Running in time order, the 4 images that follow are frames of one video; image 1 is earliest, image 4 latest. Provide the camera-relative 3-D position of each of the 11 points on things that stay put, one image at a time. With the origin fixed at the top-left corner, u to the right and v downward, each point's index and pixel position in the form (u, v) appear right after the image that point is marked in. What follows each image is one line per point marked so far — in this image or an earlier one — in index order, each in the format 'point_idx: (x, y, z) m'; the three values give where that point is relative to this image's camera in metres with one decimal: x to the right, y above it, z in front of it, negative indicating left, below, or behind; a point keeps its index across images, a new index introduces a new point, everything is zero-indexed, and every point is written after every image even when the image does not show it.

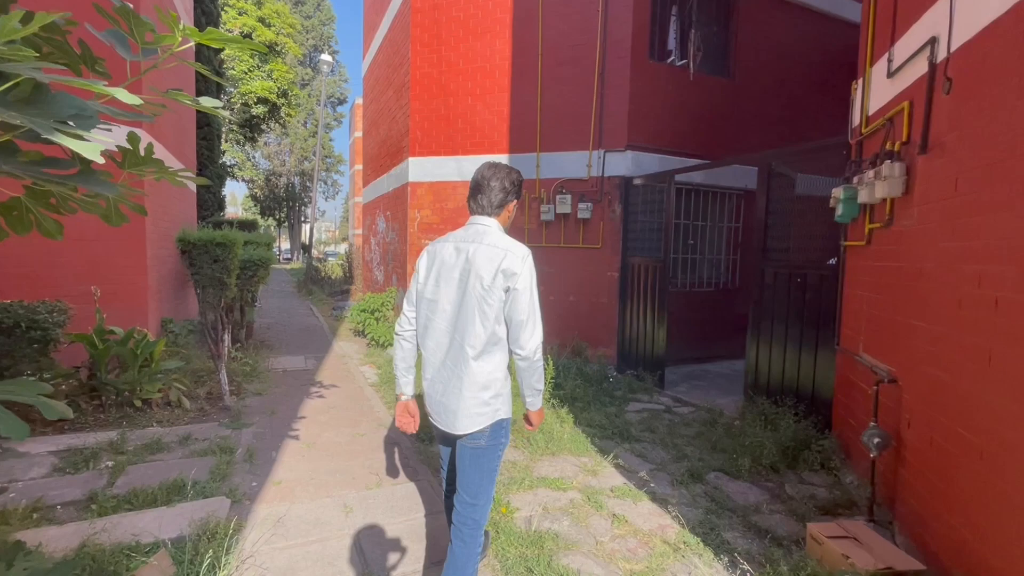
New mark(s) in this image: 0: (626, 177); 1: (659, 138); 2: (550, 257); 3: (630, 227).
0: (+1.4, +1.4, +6.2) m
1: (+1.9, +2.0, +6.4) m
2: (+0.5, +0.4, +6.6) m
3: (+1.5, +0.8, +6.2) m
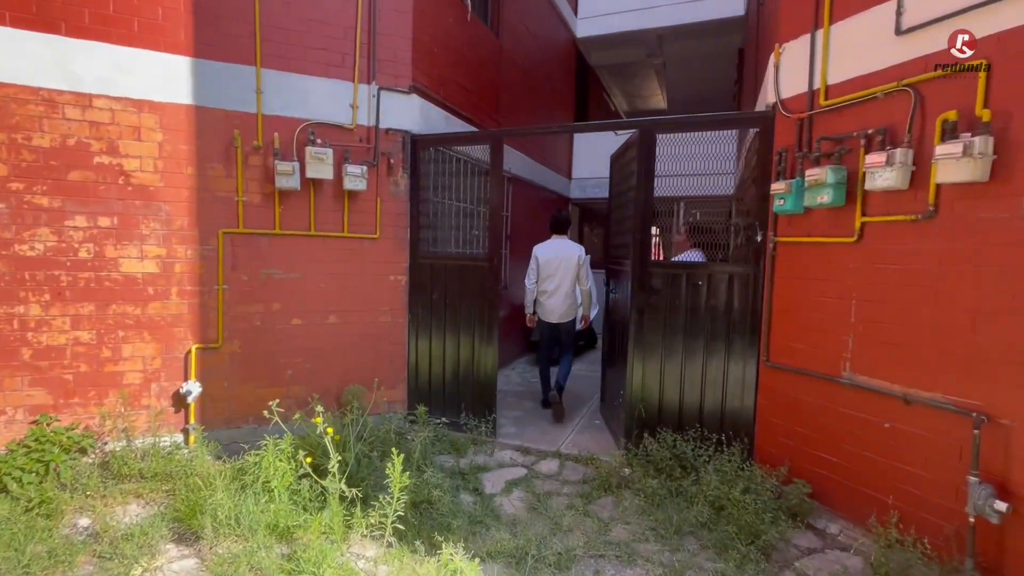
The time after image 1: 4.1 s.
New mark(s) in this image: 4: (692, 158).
0: (-0.8, +1.3, +4.2) m
1: (-0.6, +1.9, +4.6) m
2: (-1.7, +0.3, +3.9) m
3: (-0.8, +0.7, +4.2) m
4: (+1.2, +0.9, +3.5) m
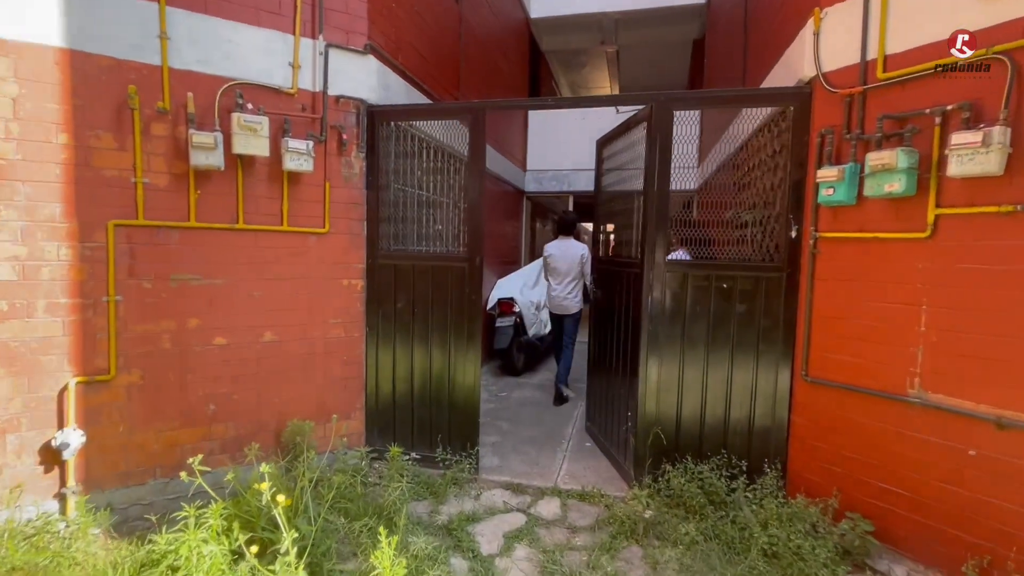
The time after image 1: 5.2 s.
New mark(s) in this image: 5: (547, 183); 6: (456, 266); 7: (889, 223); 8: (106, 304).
0: (-1.0, +1.3, +3.4) m
1: (-0.9, +1.9, +3.9) m
2: (-1.8, +0.2, +3.0) m
3: (-0.9, +0.6, +3.5) m
4: (+1.2, +0.9, +3.0) m
5: (+0.6, +1.8, +8.3) m
6: (-0.4, +0.2, +3.4) m
7: (+1.8, +0.3, +2.4) m
8: (-2.2, -0.1, +2.7) m
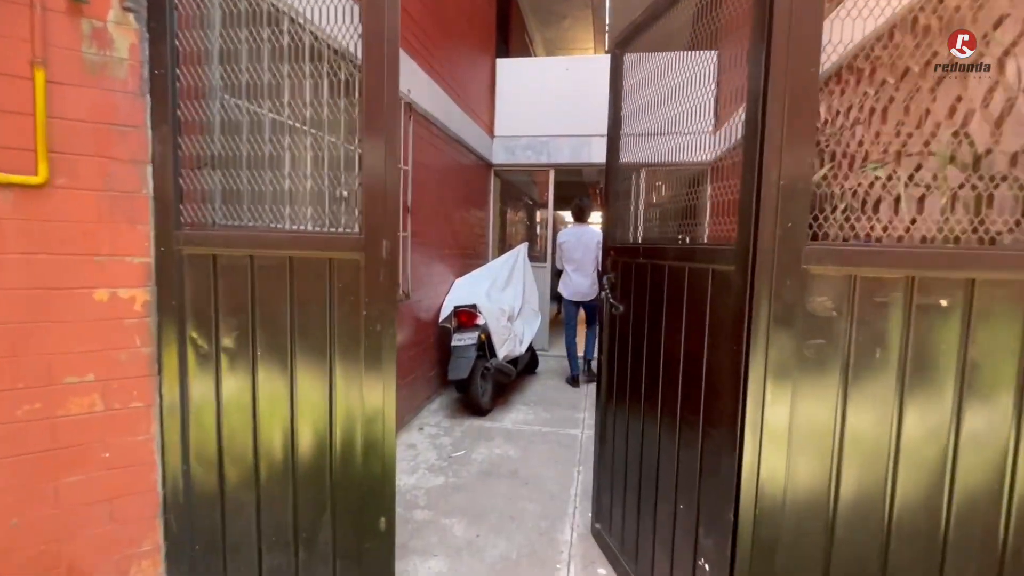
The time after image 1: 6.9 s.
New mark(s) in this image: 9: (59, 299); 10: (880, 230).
0: (-1.2, +1.2, +1.6) m
1: (-1.1, +1.8, +2.1) m
2: (-1.9, +0.1, +1.1) m
3: (-1.1, +0.6, +1.7) m
4: (+1.0, +0.8, +1.3) m
5: (+0.1, +1.8, +6.5) m
6: (-0.6, +0.1, +1.7) m
7: (+1.7, +0.3, +0.8) m
8: (-2.4, -0.2, +0.8) m
9: (-1.4, 0.0, +1.5) m
10: (+1.1, +0.2, +1.3) m
